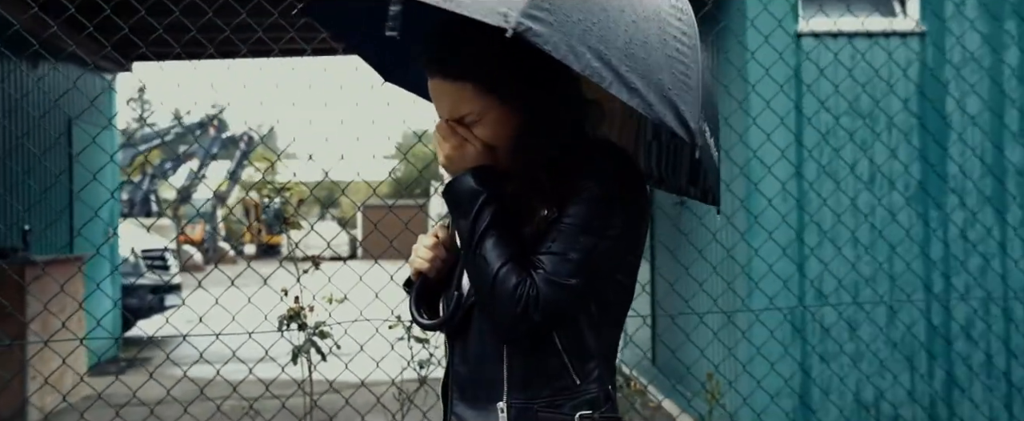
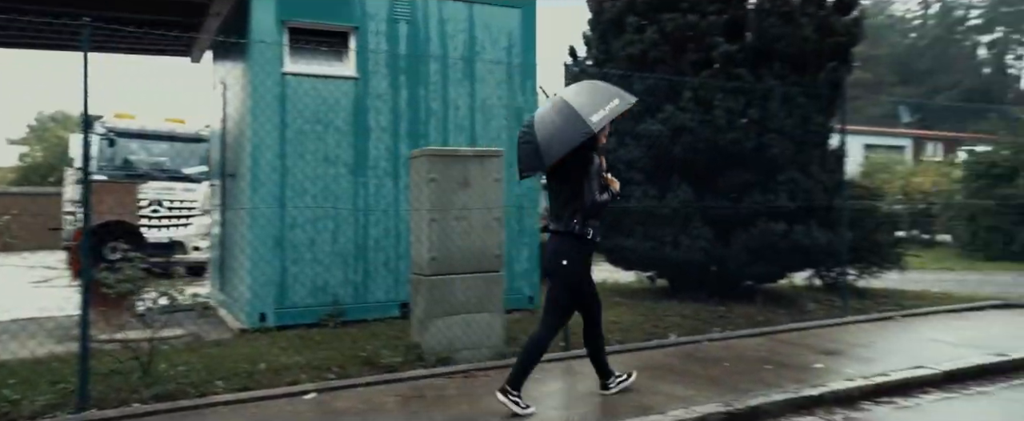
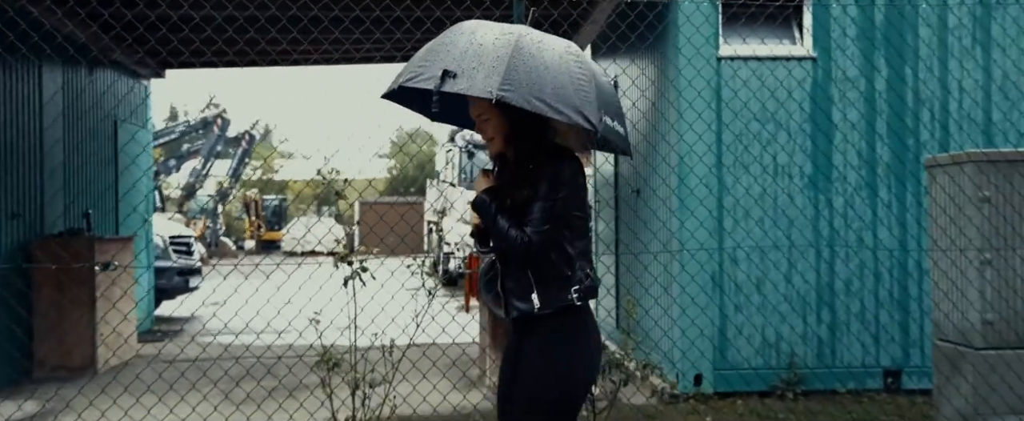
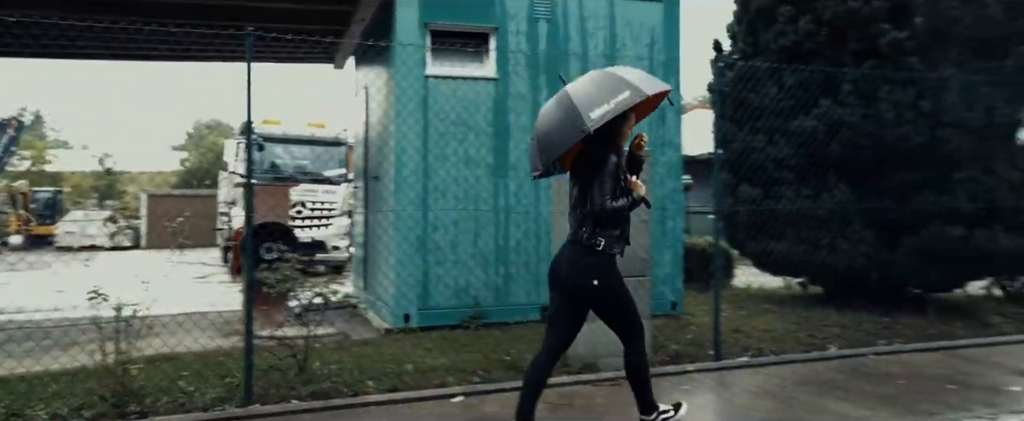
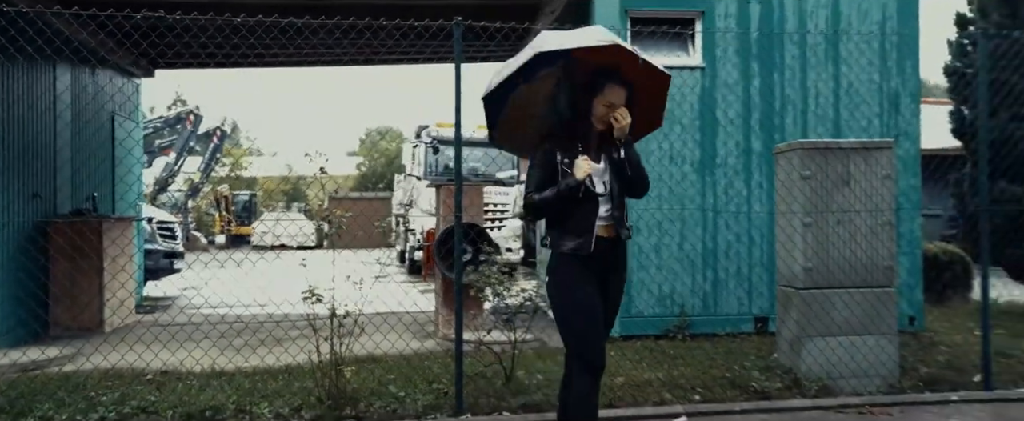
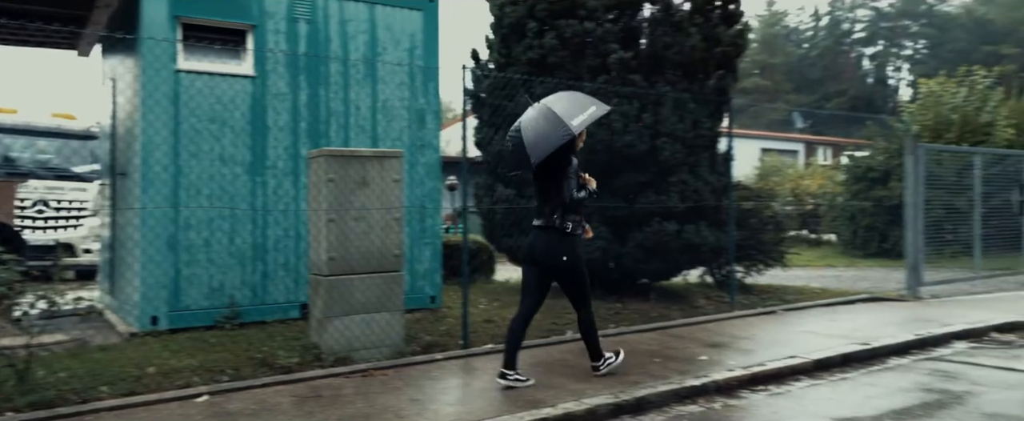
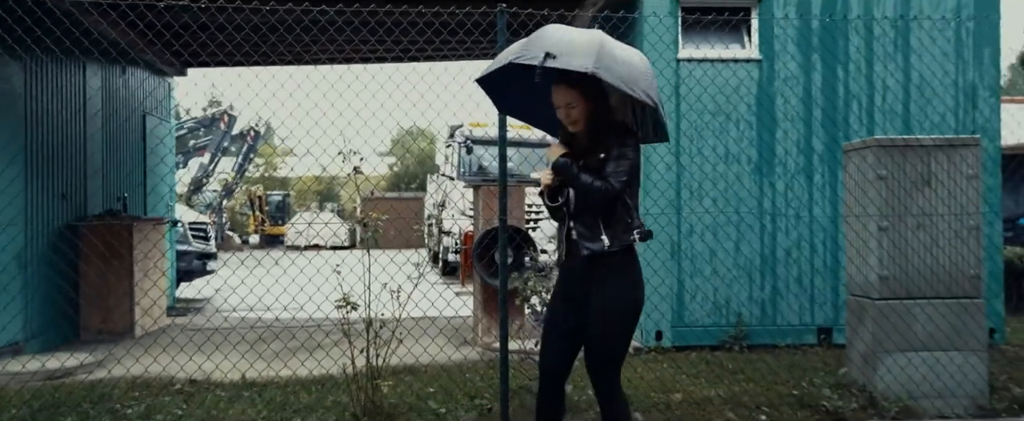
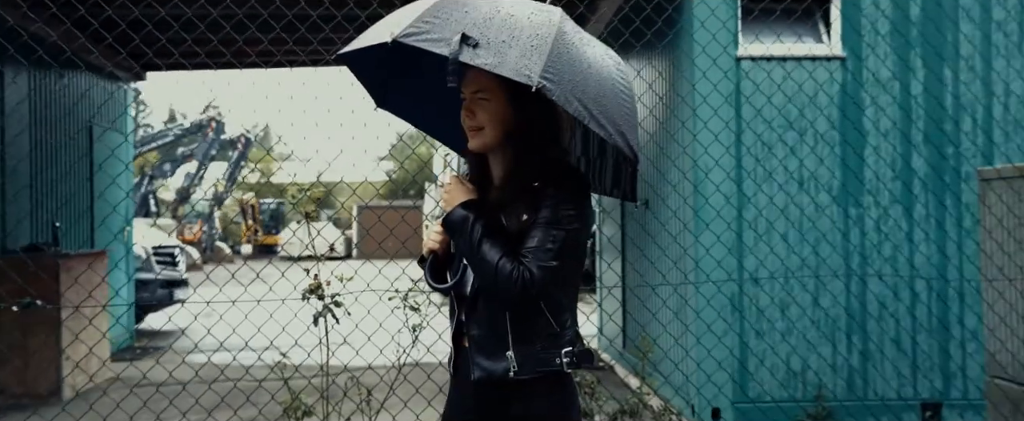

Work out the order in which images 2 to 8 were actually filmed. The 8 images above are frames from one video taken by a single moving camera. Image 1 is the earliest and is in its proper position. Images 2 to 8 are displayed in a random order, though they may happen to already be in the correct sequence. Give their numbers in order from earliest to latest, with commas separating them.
8, 3, 7, 5, 4, 2, 6
